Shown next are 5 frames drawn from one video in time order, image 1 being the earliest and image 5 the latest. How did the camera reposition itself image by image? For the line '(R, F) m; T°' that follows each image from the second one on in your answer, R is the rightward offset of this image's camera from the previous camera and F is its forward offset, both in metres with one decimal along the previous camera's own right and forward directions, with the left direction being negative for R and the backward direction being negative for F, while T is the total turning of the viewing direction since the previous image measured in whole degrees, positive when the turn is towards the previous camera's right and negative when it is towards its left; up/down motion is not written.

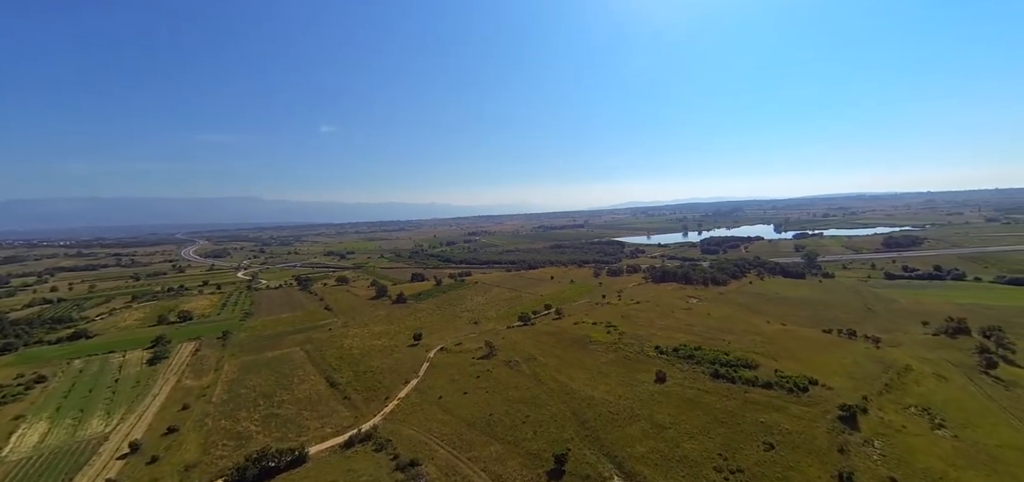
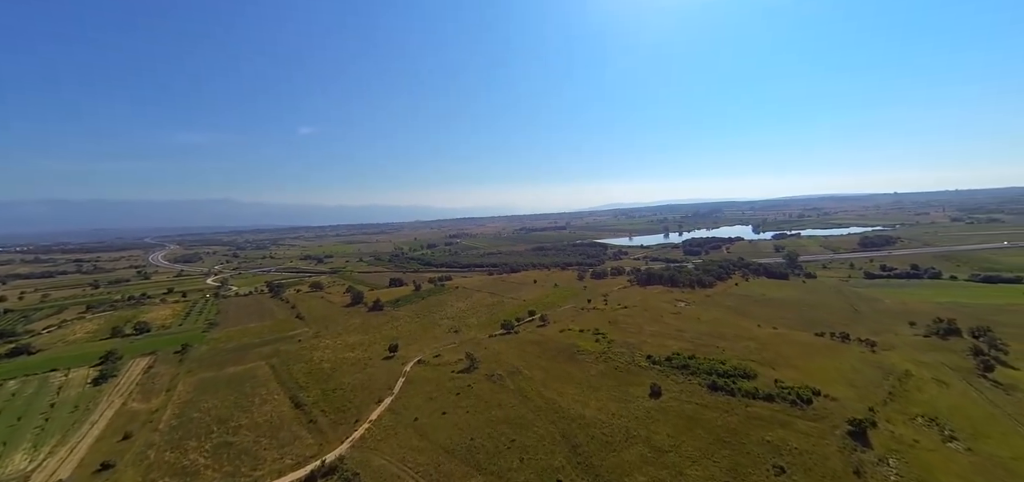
(+0.1, +3.2) m; +2°
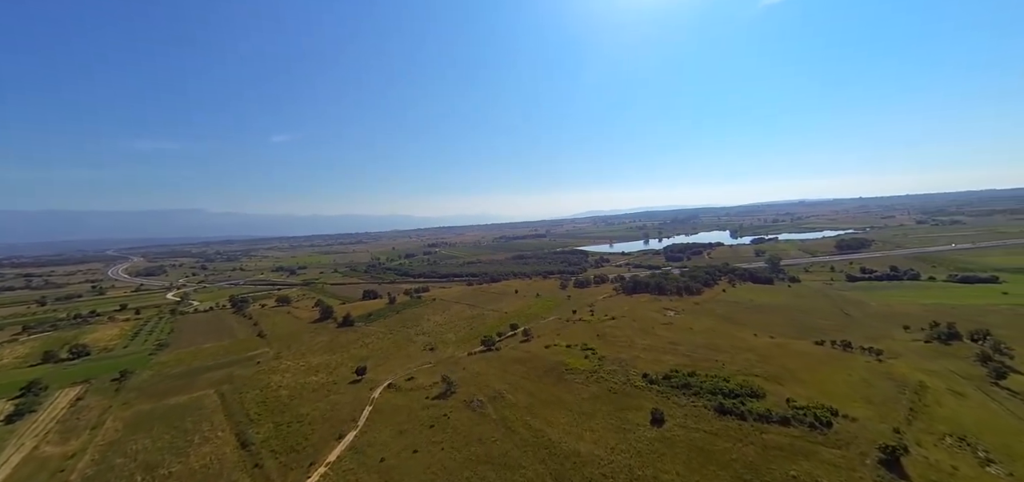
(+0.1, +4.4) m; +3°
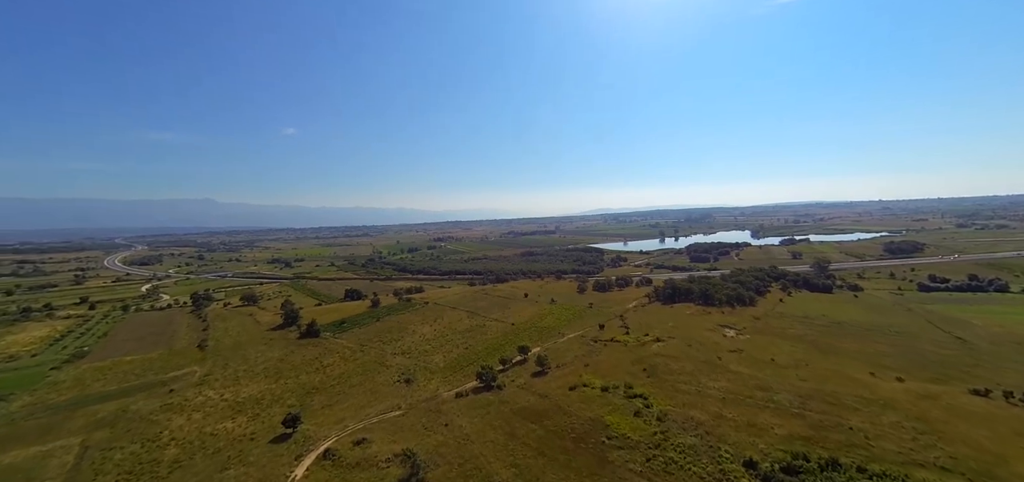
(-0.5, +16.1) m; -1°
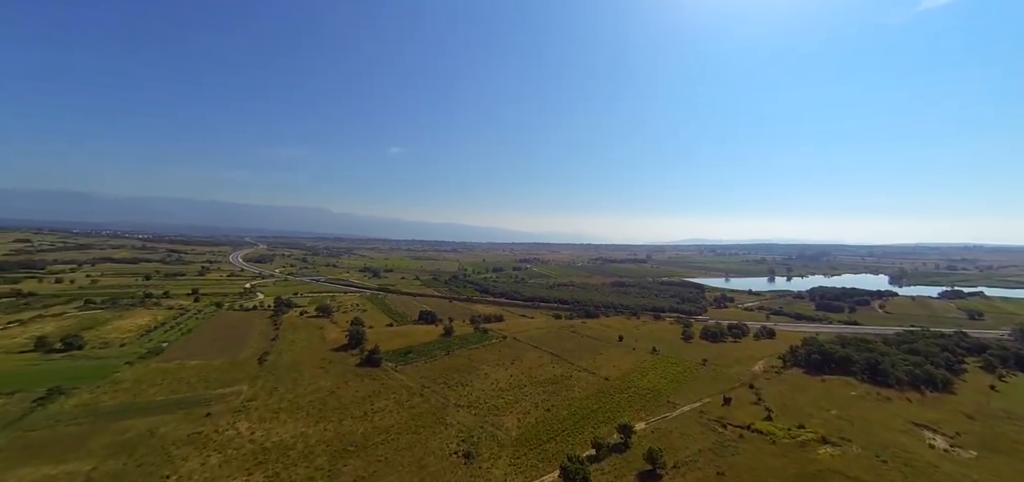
(-2.2, +10.1) m; -11°
